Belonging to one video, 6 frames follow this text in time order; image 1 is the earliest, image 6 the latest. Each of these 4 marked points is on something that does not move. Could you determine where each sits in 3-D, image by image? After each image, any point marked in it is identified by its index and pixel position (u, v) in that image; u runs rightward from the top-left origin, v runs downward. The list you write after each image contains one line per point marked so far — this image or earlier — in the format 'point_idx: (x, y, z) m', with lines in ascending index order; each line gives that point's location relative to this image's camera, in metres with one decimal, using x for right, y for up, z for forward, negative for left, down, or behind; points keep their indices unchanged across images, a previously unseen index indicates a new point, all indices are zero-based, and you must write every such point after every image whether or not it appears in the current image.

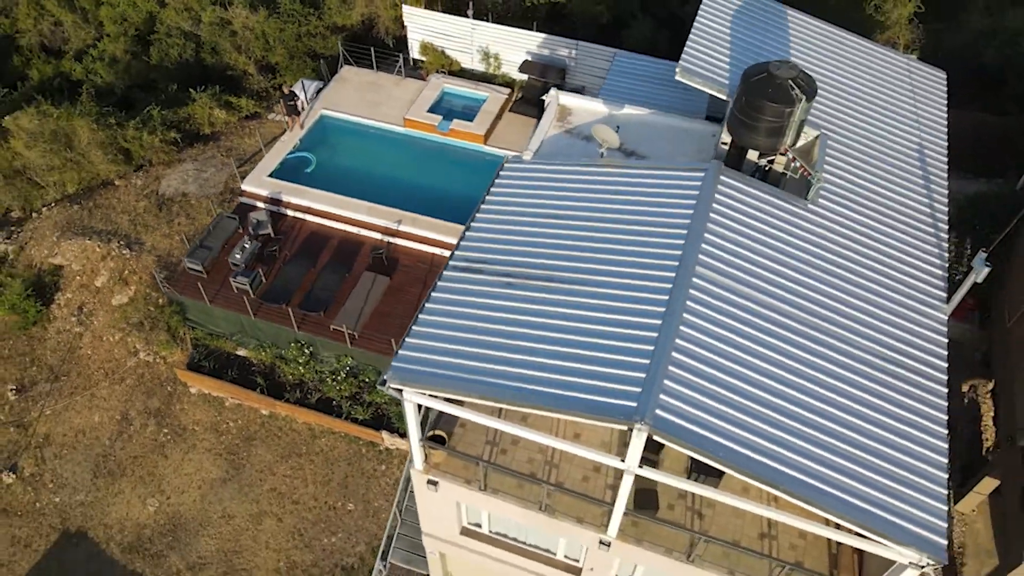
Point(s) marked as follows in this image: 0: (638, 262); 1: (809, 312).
0: (+1.3, +0.3, +8.1) m
1: (+3.0, -0.3, +7.9) m
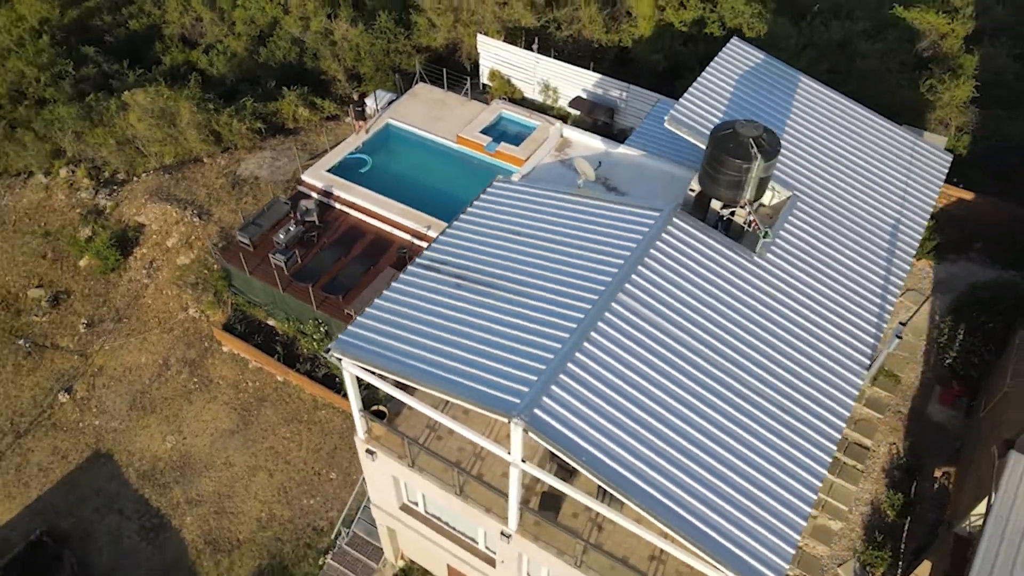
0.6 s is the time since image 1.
0: (+0.7, +0.1, +8.8) m
1: (+2.2, -0.8, +8.4) m
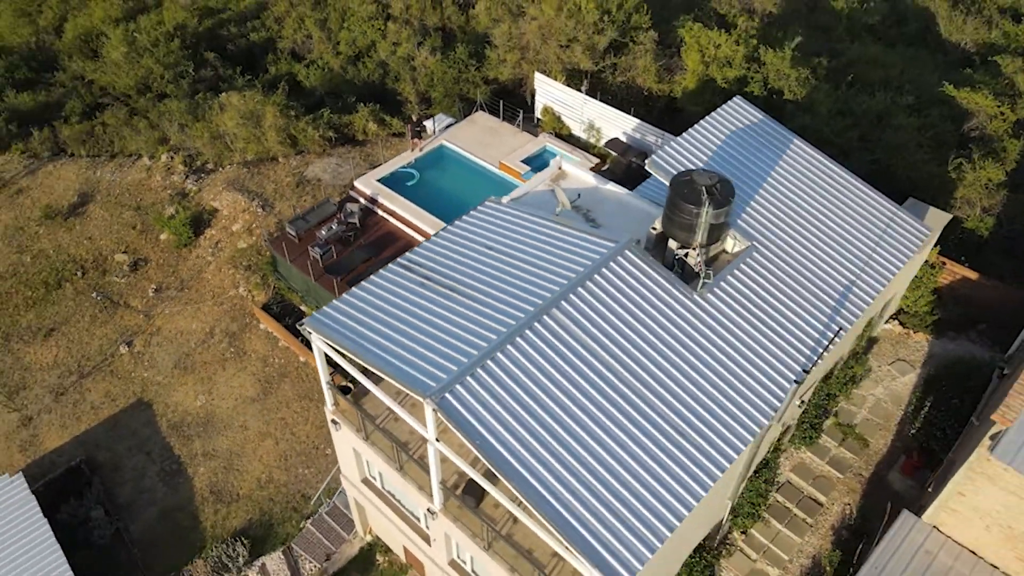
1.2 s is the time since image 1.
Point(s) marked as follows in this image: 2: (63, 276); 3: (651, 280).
0: (0.0, -0.1, +9.8) m
1: (+1.4, -1.1, +9.2) m
2: (-12.0, +0.3, +19.7) m
3: (+1.9, +0.1, +10.0) m
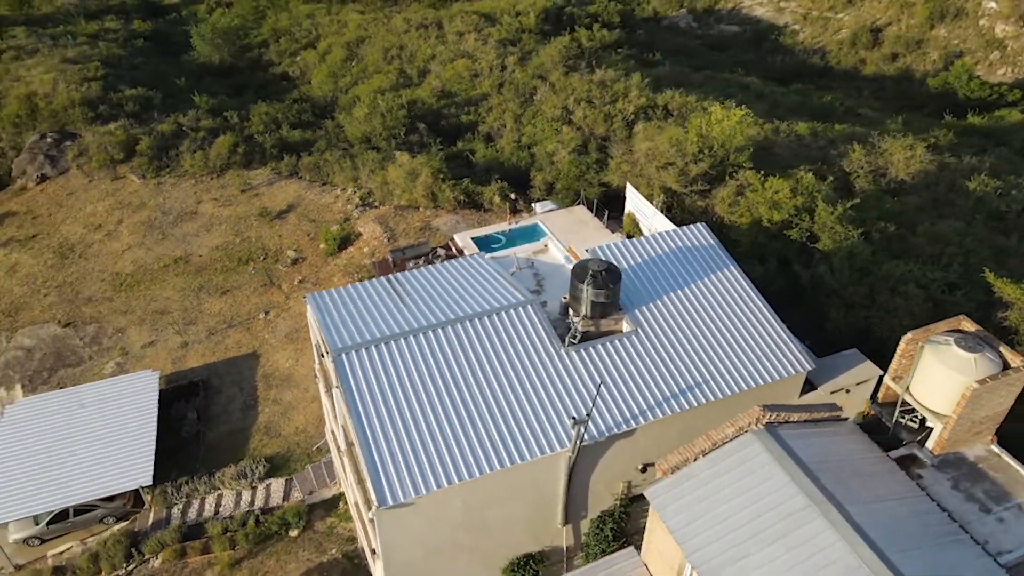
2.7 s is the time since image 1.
0: (-1.4, -0.4, +13.5) m
1: (-0.6, -1.6, +12.3) m
2: (-9.4, +1.1, +26.7) m
3: (+0.4, -0.7, +13.1) m
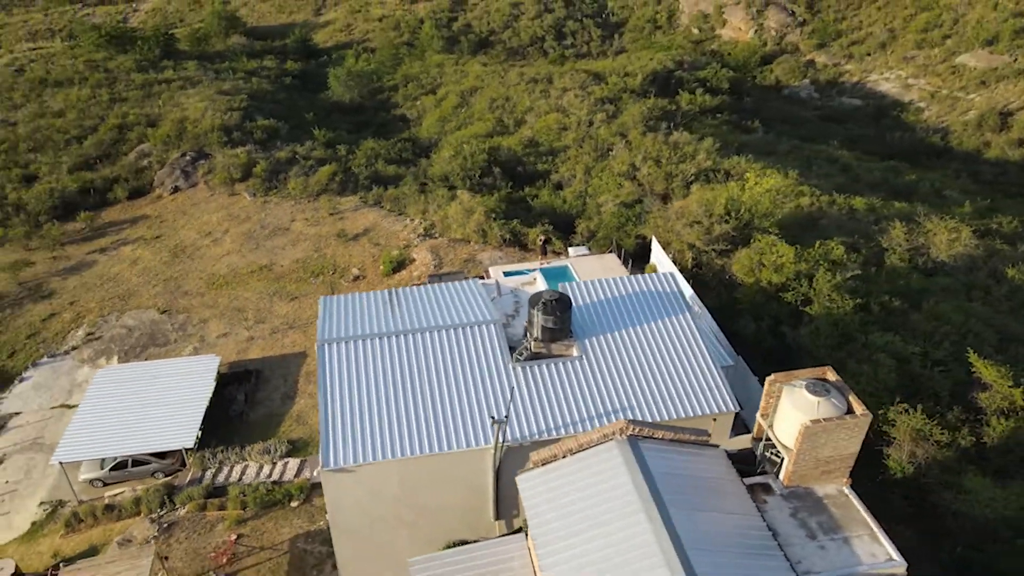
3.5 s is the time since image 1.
0: (-2.1, -0.7, +15.8) m
1: (-1.6, -1.9, +14.4) m
2: (-7.8, +0.7, +30.2) m
3: (-0.4, -1.2, +15.1) m
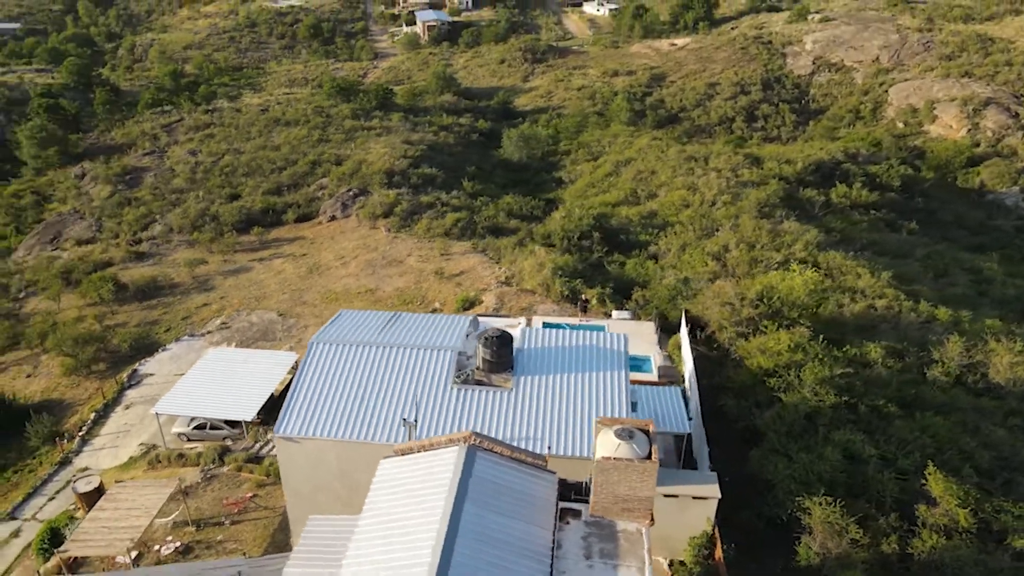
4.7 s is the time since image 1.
0: (-3.0, -1.3, +19.0) m
1: (-3.1, -2.4, +17.5) m
2: (-4.7, -0.6, +34.4) m
3: (-1.7, -1.9, +17.8) m
